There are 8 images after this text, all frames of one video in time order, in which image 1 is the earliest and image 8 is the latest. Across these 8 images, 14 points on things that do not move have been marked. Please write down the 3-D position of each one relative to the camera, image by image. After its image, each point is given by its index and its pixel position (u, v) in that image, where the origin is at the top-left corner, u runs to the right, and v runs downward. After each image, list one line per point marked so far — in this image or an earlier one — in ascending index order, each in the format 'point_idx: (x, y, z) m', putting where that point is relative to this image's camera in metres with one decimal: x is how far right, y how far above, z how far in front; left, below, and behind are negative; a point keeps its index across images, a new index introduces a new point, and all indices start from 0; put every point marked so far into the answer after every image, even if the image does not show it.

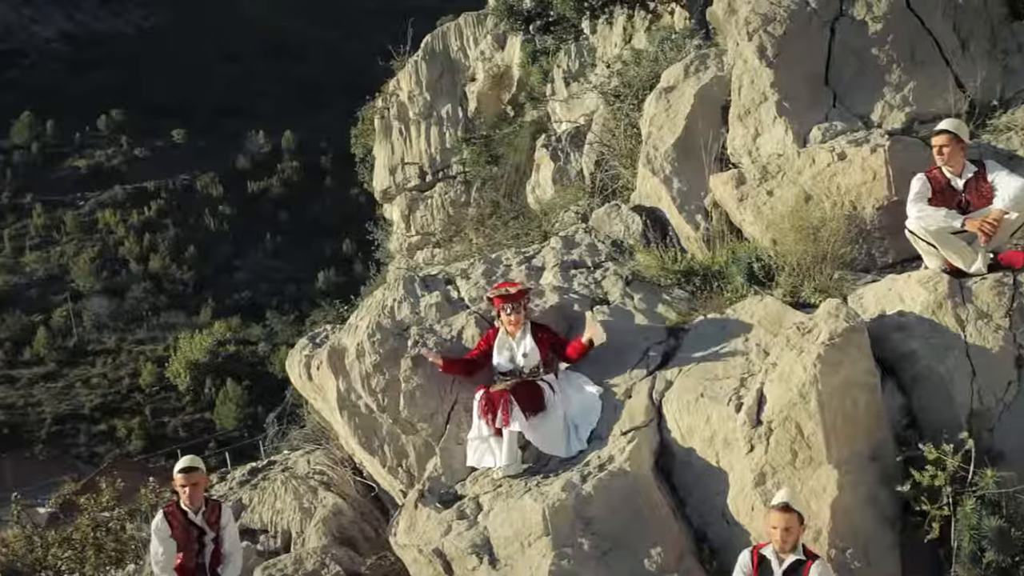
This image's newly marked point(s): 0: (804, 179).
0: (+1.5, +0.6, +6.9) m
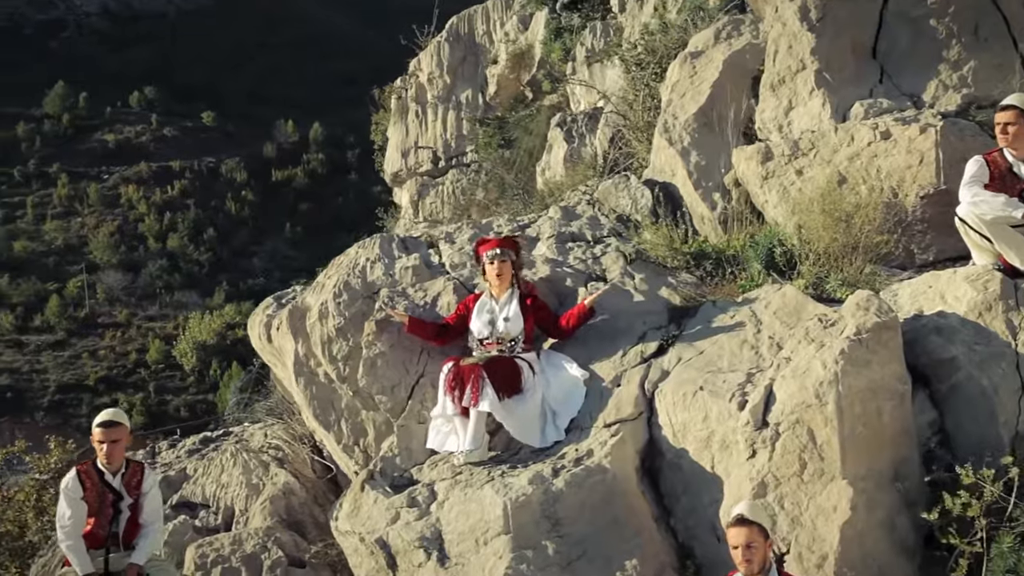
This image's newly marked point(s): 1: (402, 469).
0: (+1.5, +0.6, +6.1) m
1: (-0.5, -0.8, +5.6) m
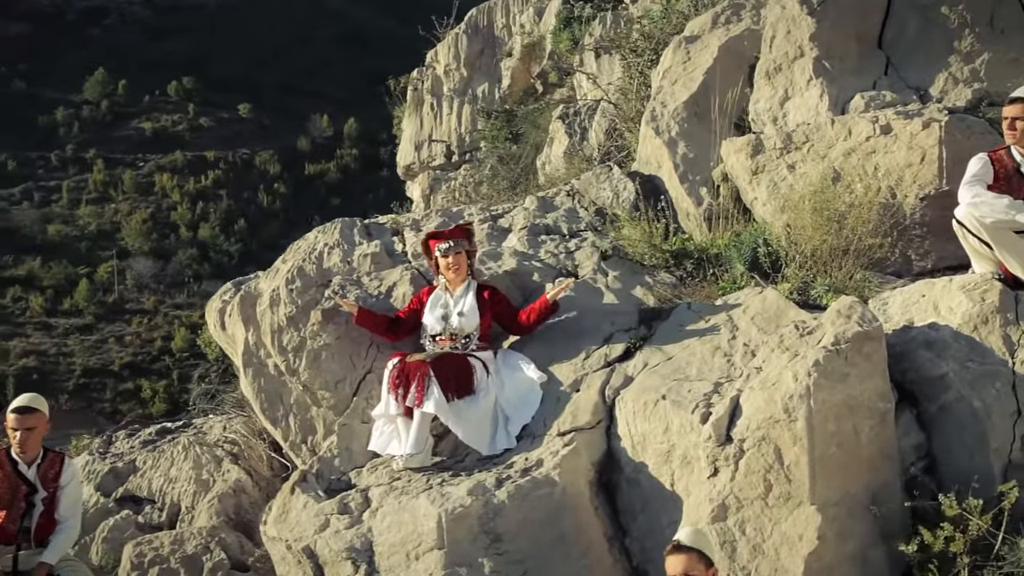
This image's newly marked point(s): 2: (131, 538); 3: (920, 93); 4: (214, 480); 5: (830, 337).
0: (+1.4, +0.6, +5.6) m
1: (-0.7, -0.7, +5.2) m
2: (-1.9, -1.2, +6.6) m
3: (+1.8, +0.8, +5.7) m
4: (-1.5, -1.0, +6.8) m
5: (+1.1, -0.2, +4.4) m
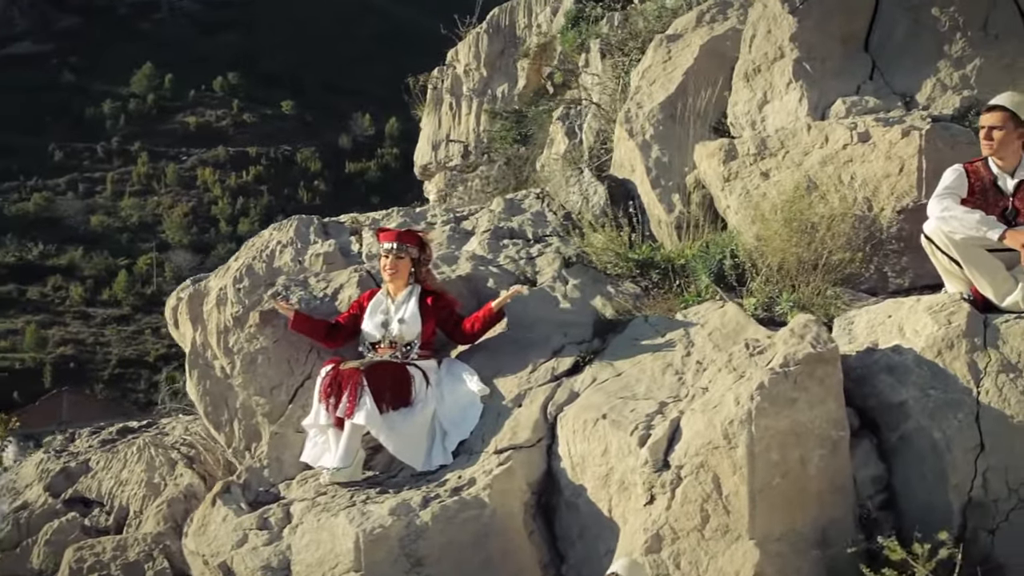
0: (+1.2, +0.5, +5.2) m
1: (-0.9, -0.7, +4.9) m
2: (-2.1, -1.2, +6.3) m
3: (+1.6, +0.8, +5.3) m
4: (-1.7, -1.0, +6.5) m
5: (+0.8, -0.2, +4.0) m
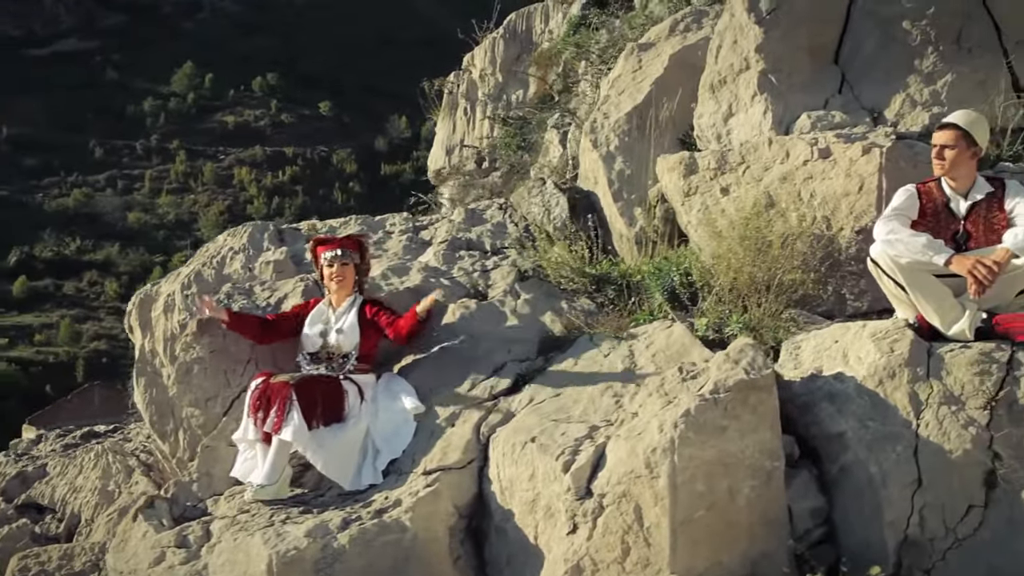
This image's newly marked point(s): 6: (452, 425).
0: (+1.0, +0.4, +5.0) m
1: (-1.1, -0.8, +4.7) m
2: (-2.3, -1.2, +6.2) m
3: (+1.4, +0.7, +5.1) m
4: (-1.9, -1.0, +6.4) m
5: (+0.6, -0.3, +3.9) m
6: (-0.2, -0.5, +4.6) m
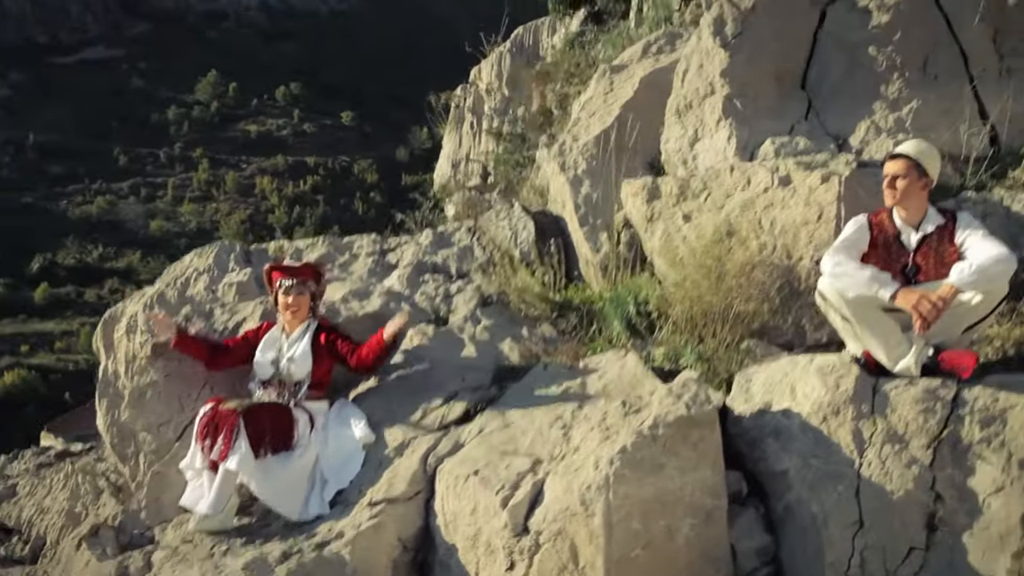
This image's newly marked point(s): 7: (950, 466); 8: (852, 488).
0: (+0.8, +0.3, +5.0) m
1: (-1.3, -0.8, +4.7) m
2: (-2.5, -1.3, +6.2) m
3: (+1.3, +0.6, +5.1) m
4: (-2.1, -1.1, +6.3) m
5: (+0.4, -0.4, +3.8) m
6: (-0.4, -0.6, +4.5) m
7: (+1.2, -0.5, +3.7) m
8: (+1.0, -0.6, +3.7) m
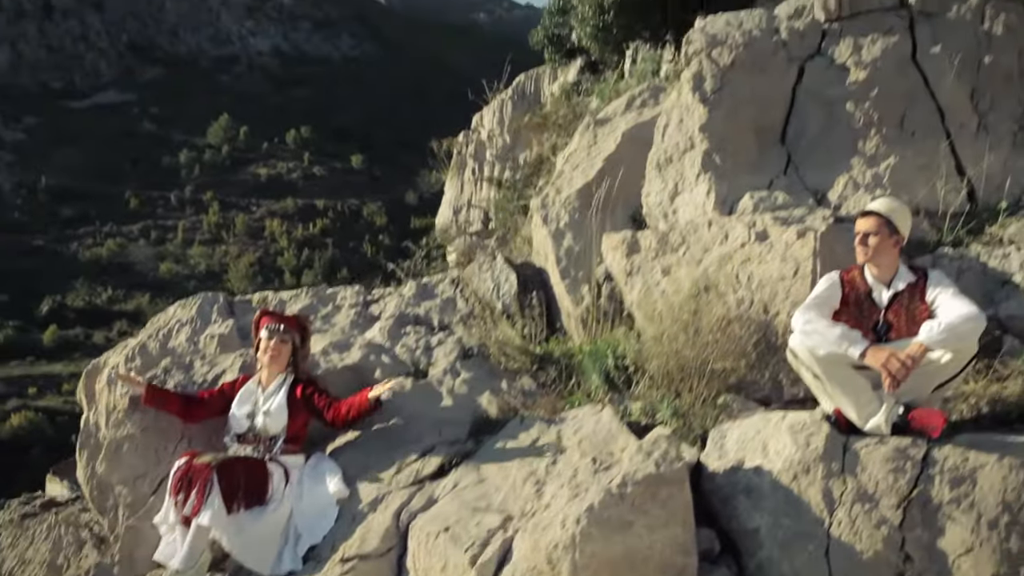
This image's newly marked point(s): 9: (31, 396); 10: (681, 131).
0: (+0.7, +0.1, +5.0) m
1: (-1.4, -1.0, +4.7) m
2: (-2.5, -1.6, +6.1) m
3: (+1.2, +0.4, +5.1) m
4: (-2.1, -1.3, +6.3) m
5: (+0.3, -0.5, +3.8) m
6: (-0.5, -0.8, +4.5) m
7: (+1.1, -0.7, +3.6) m
8: (+0.9, -0.7, +3.7) m
9: (-4.6, -1.0, +12.5) m
10: (+0.7, +0.6, +5.3) m
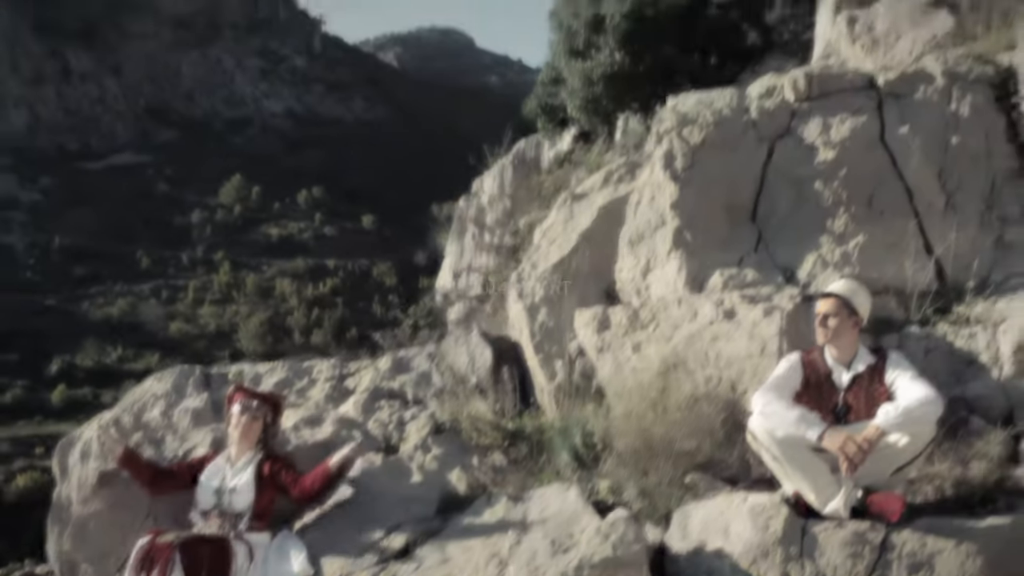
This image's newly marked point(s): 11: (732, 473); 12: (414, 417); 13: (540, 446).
0: (+0.6, -0.2, +5.0) m
1: (-1.5, -1.3, +4.6) m
2: (-2.7, -1.9, +6.1) m
3: (+1.1, +0.1, +5.1) m
4: (-2.2, -1.7, +6.3) m
5: (+0.2, -0.8, +3.7) m
6: (-0.6, -1.0, +4.4) m
7: (+1.0, -0.9, +3.6) m
8: (+0.7, -1.0, +3.7) m
9: (-4.7, -1.7, +12.4) m
10: (+0.6, +0.3, +5.4) m
11: (+0.8, -0.7, +4.7) m
12: (-0.4, -0.5, +5.3) m
13: (+0.1, -0.6, +5.2) m
